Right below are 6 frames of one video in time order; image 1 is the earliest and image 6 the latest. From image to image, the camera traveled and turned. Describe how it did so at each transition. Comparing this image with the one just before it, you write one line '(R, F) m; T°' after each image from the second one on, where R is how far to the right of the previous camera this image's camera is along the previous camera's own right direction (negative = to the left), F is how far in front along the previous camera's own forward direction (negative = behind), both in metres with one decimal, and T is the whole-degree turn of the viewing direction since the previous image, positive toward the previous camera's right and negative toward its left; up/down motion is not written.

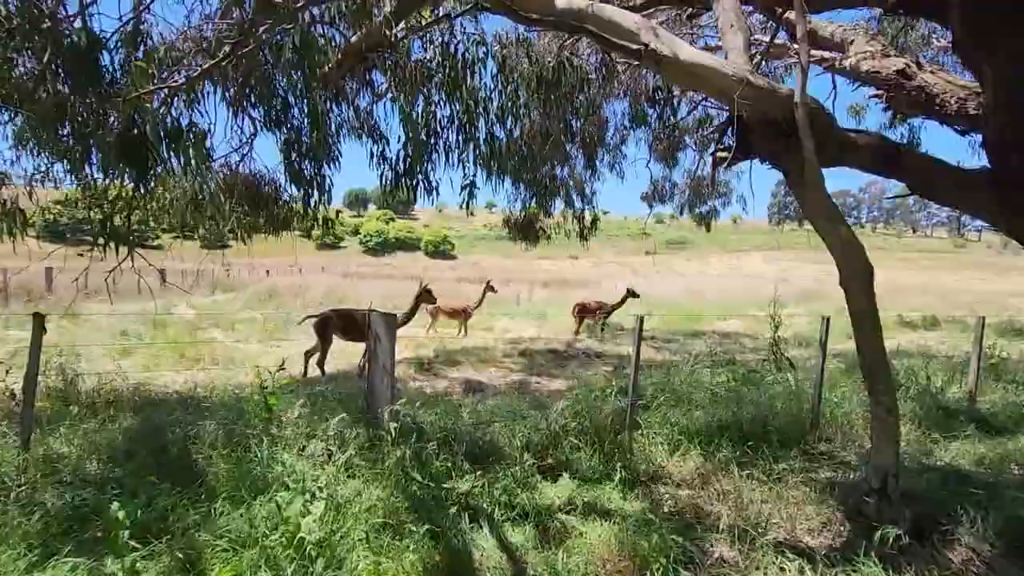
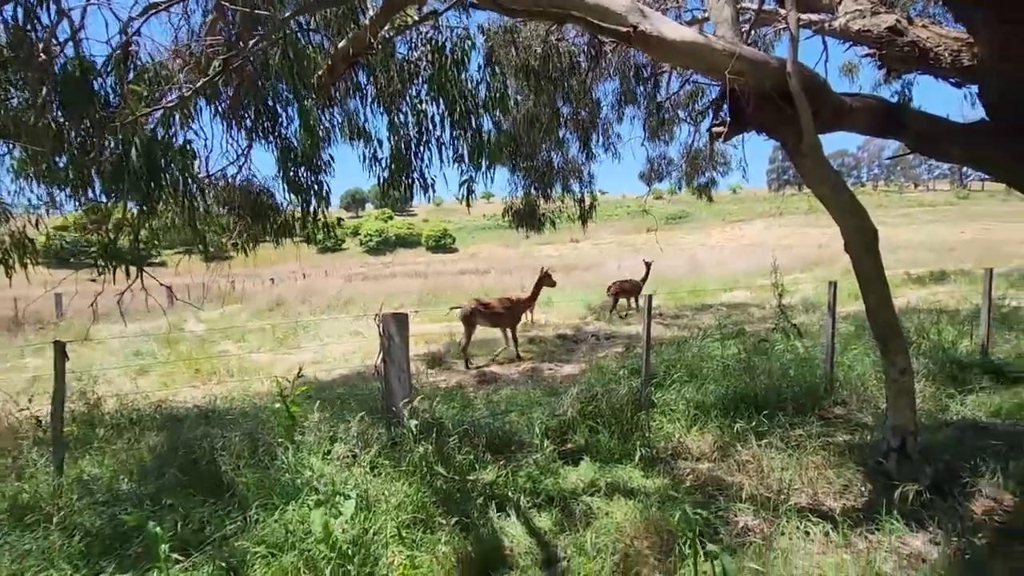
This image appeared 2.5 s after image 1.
(0.0, 0.0) m; -1°
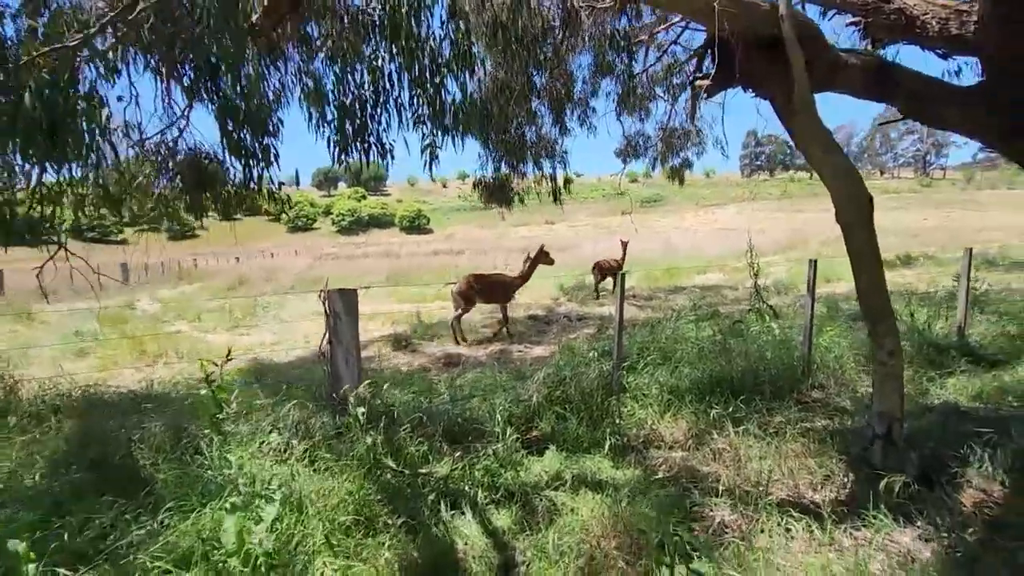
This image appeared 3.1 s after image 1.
(+0.1, +0.4) m; +3°
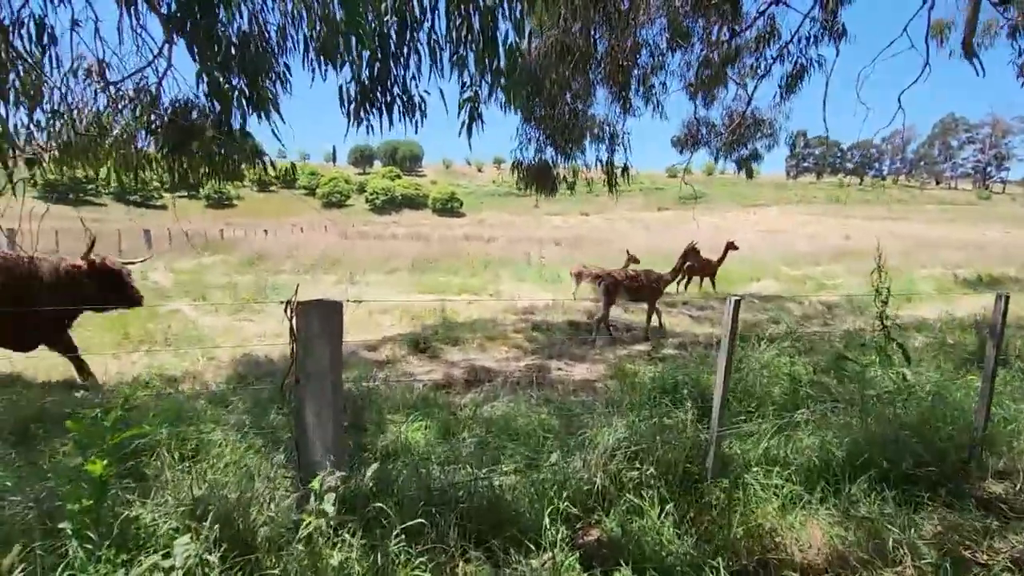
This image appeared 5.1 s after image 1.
(-0.2, +1.3) m; -3°
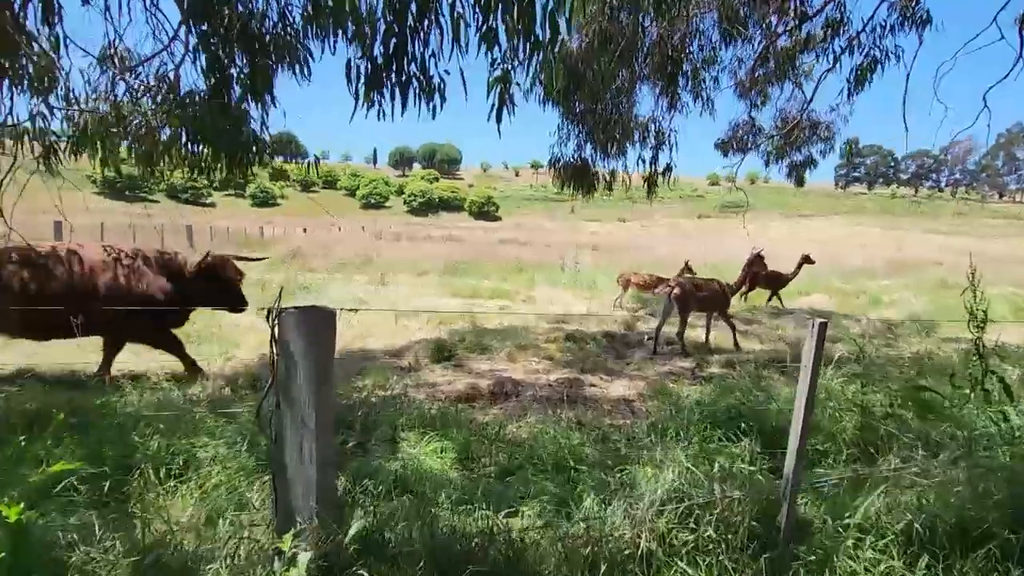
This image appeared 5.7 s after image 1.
(0.0, +0.5) m; -4°
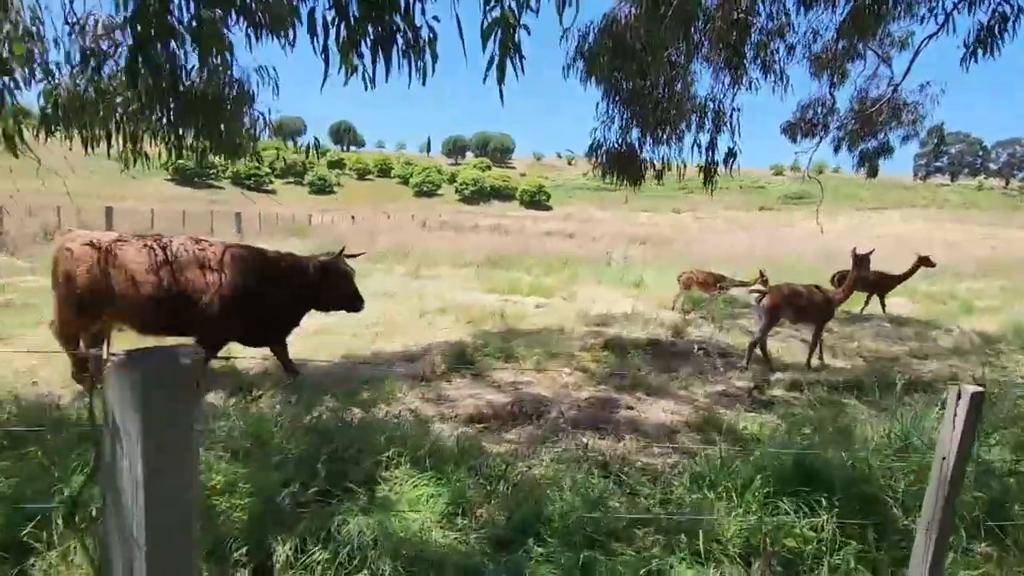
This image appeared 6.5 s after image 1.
(+0.2, +0.8) m; -5°
